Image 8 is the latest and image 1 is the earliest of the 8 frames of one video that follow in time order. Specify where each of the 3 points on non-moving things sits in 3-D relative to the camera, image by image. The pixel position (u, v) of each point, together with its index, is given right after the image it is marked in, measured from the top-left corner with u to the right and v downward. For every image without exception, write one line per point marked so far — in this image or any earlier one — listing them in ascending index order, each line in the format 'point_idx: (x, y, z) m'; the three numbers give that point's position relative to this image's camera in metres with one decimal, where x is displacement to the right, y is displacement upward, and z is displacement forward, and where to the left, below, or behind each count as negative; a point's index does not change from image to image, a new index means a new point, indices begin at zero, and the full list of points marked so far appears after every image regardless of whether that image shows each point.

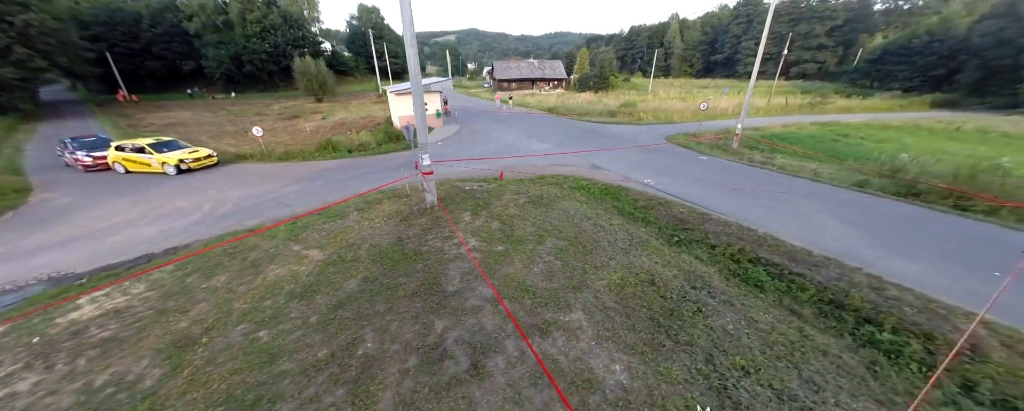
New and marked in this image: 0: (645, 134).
0: (+7.0, +3.9, +15.8) m
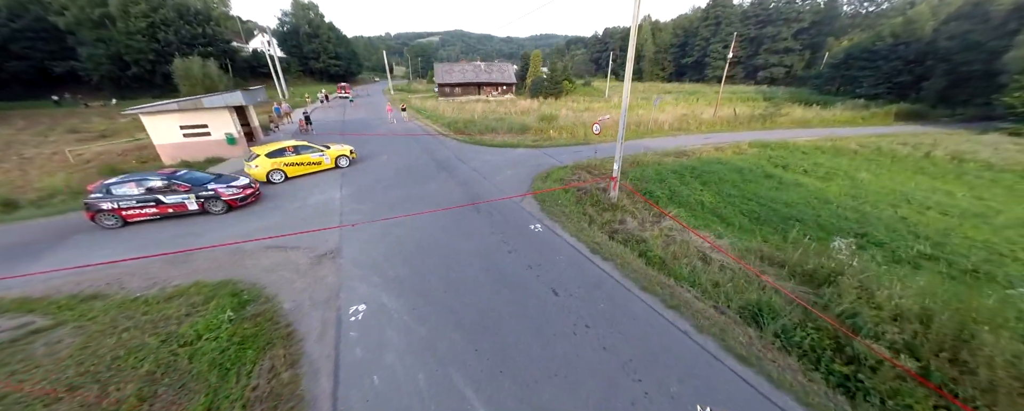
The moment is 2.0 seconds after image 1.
0: (-0.2, +1.3, +11.4) m
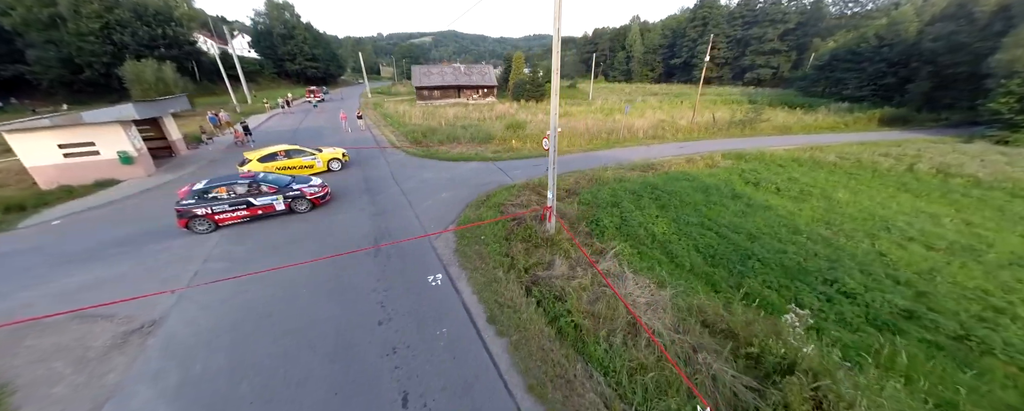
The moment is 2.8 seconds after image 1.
0: (-2.5, +0.4, +10.0) m
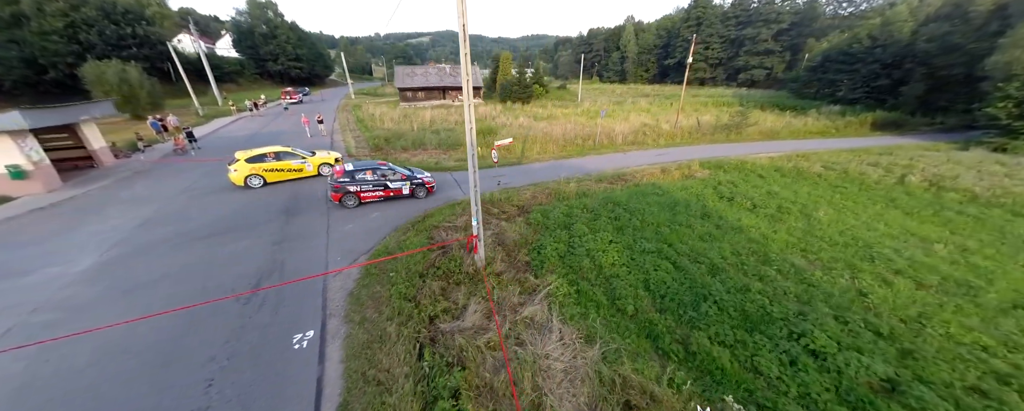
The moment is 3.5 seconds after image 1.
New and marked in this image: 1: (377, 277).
0: (-4.4, -0.3, +8.8) m
1: (-2.9, -1.5, +6.0) m
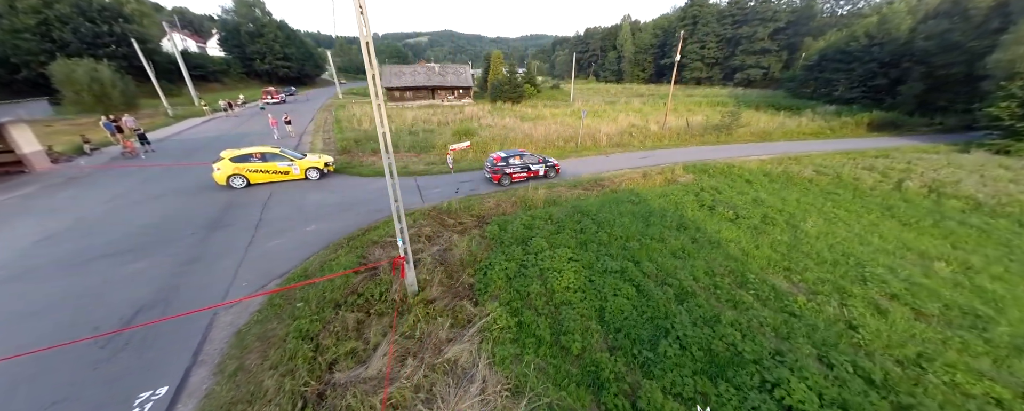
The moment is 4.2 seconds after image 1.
0: (-5.7, -0.6, +7.9) m
1: (-4.2, -1.8, +5.0) m
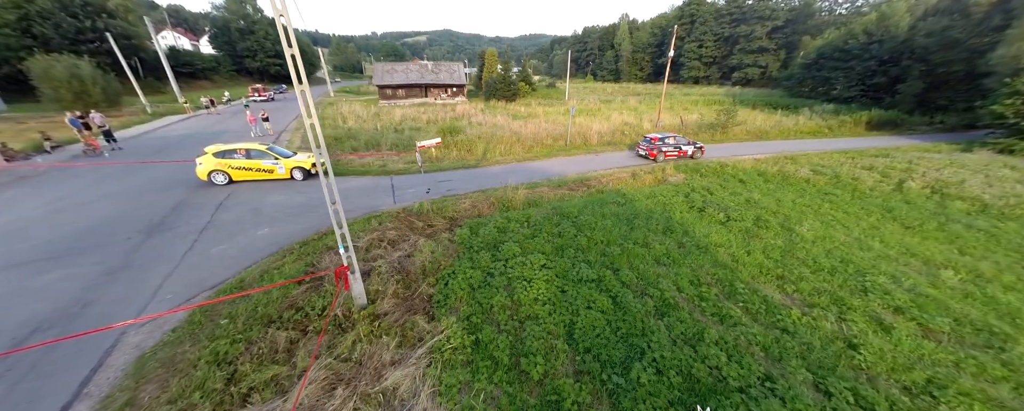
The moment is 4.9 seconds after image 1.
0: (-6.4, -0.7, +7.2) m
1: (-4.9, -1.9, +4.4) m
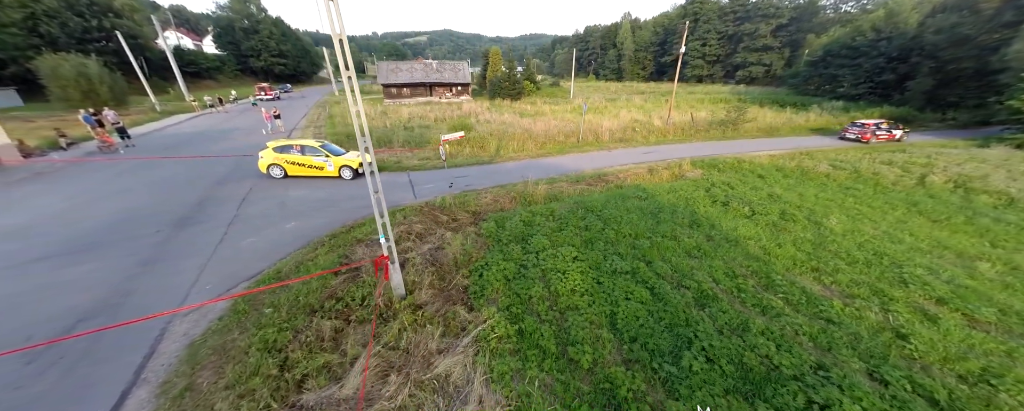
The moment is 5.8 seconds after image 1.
0: (-5.7, -0.5, +7.2) m
1: (-4.2, -1.7, +4.4) m
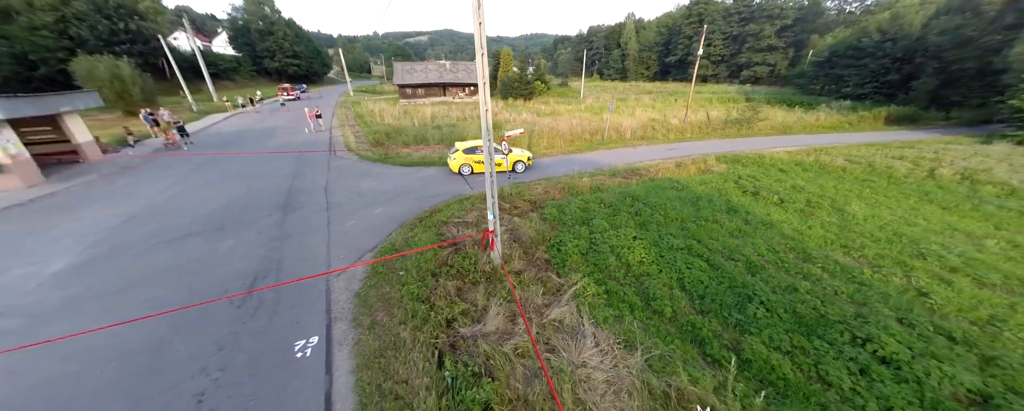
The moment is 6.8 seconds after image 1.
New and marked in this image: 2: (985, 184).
0: (-4.0, -0.1, +8.2) m
1: (-2.4, -1.4, +5.4) m
2: (+17.1, +0.8, +10.1) m
